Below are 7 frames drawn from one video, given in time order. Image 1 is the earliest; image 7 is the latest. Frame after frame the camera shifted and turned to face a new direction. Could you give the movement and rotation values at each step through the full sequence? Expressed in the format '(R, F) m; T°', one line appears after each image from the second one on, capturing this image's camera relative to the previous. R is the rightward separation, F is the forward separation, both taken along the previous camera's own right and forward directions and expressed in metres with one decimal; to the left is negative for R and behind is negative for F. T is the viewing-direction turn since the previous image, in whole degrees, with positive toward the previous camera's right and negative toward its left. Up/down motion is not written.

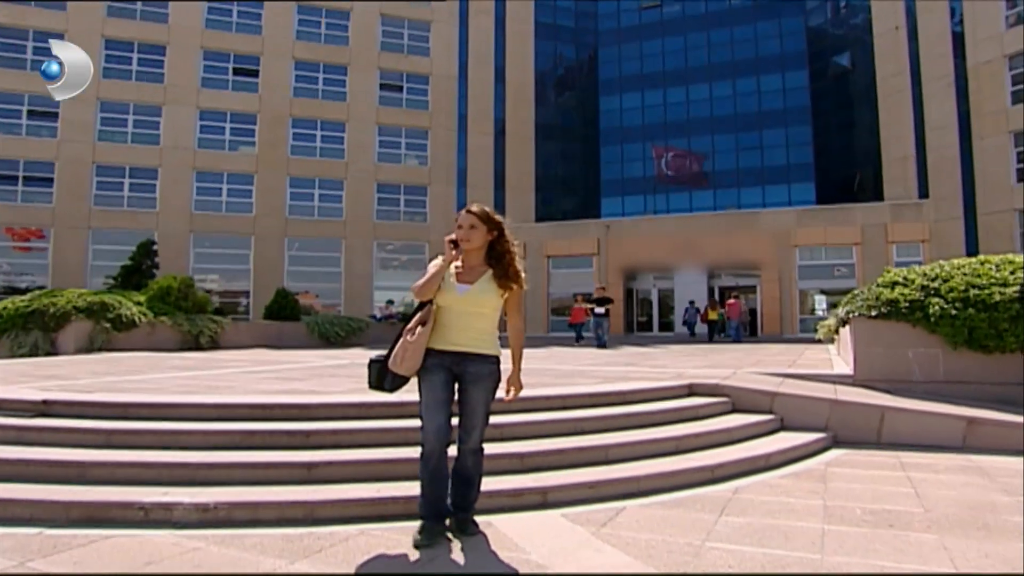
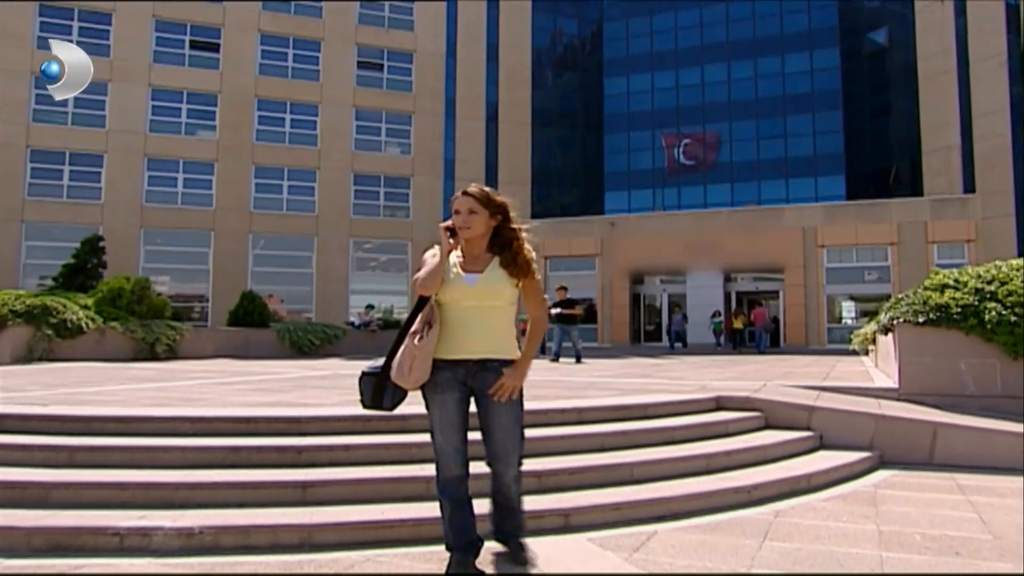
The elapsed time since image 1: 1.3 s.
(0.0, +1.1) m; 0°
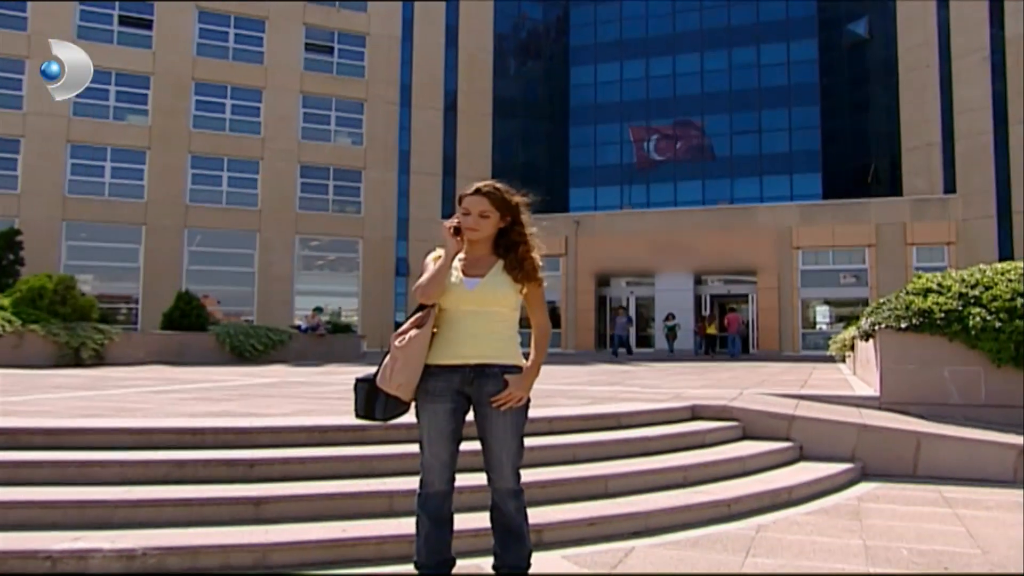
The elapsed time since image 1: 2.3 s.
(0.0, +0.6) m; +3°
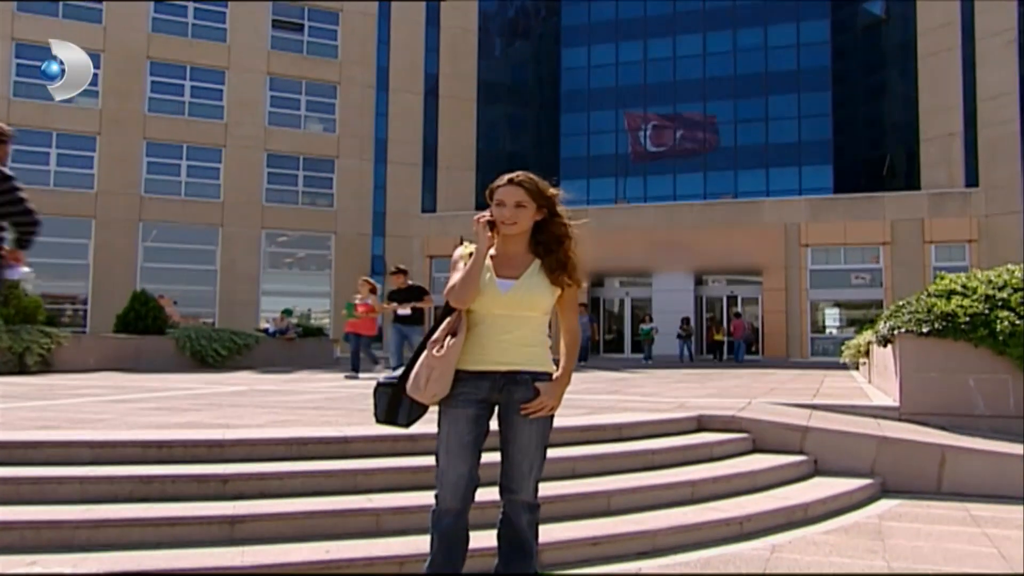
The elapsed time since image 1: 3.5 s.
(0.0, +0.7) m; +1°
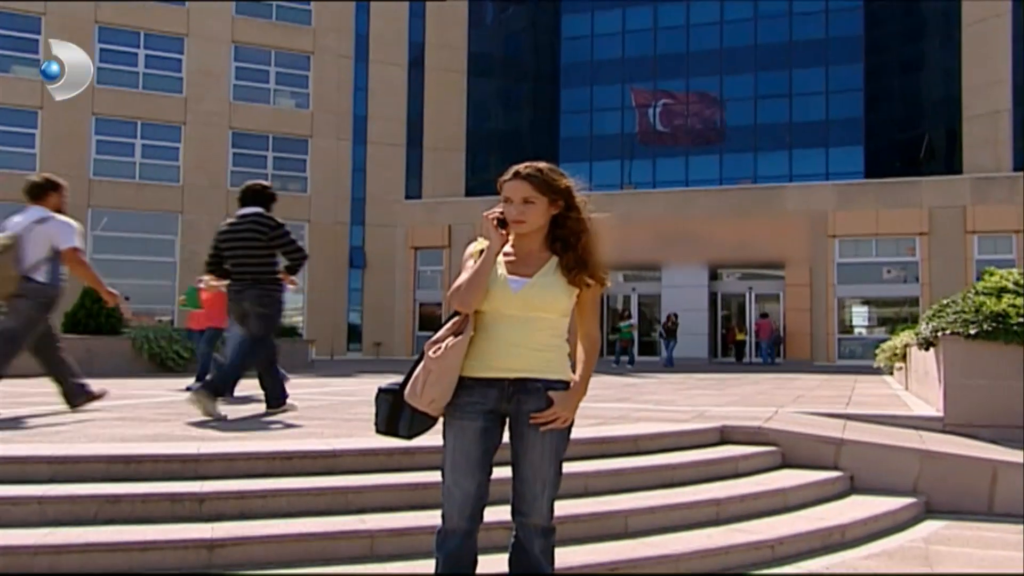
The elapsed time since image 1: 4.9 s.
(0.0, +0.8) m; 0°
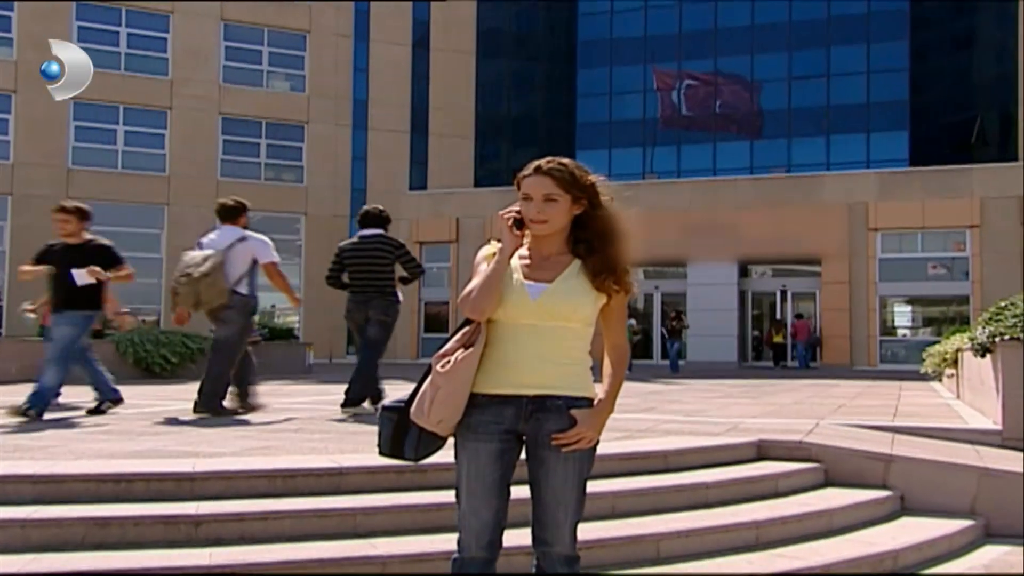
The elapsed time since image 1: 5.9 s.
(0.0, +0.5) m; -1°
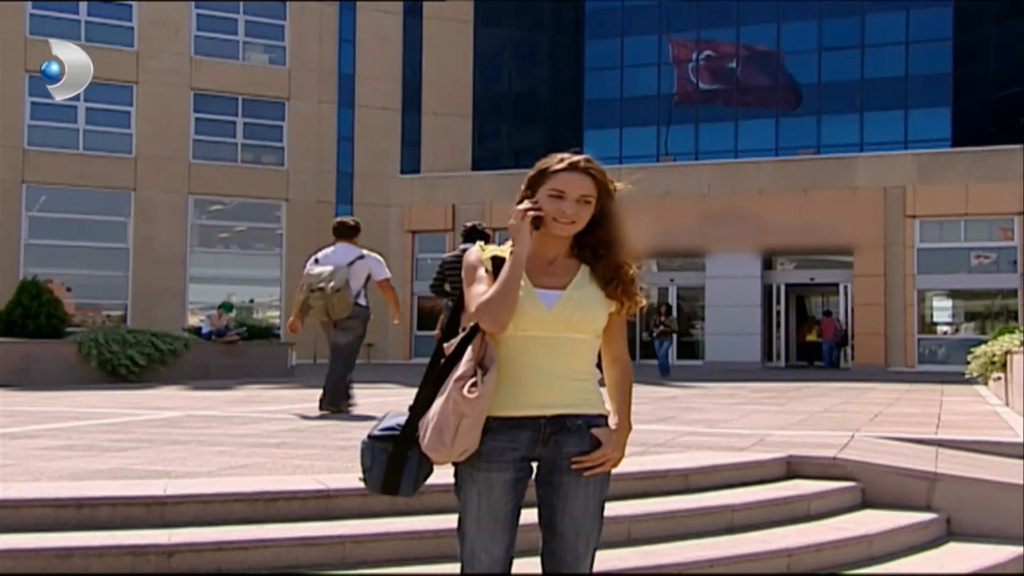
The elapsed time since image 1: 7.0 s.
(0.0, +0.6) m; 0°
